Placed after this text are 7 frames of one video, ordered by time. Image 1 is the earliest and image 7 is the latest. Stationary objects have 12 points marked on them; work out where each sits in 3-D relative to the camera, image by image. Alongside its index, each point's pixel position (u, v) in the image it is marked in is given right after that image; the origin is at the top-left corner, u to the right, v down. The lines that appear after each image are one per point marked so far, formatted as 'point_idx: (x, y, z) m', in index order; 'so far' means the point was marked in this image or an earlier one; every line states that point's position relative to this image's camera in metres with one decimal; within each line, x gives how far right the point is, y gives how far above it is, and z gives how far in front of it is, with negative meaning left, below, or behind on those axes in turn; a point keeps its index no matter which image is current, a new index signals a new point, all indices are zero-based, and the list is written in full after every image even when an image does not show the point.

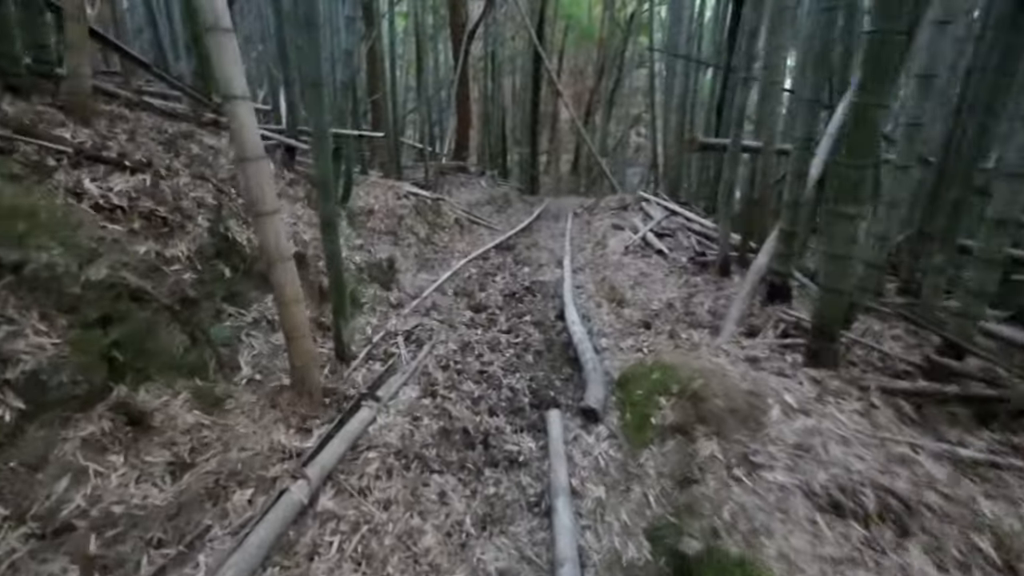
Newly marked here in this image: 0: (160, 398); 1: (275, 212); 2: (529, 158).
0: (-1.3, -0.4, +2.0) m
1: (-0.9, +0.3, +2.1) m
2: (+0.4, +2.9, +12.2) m
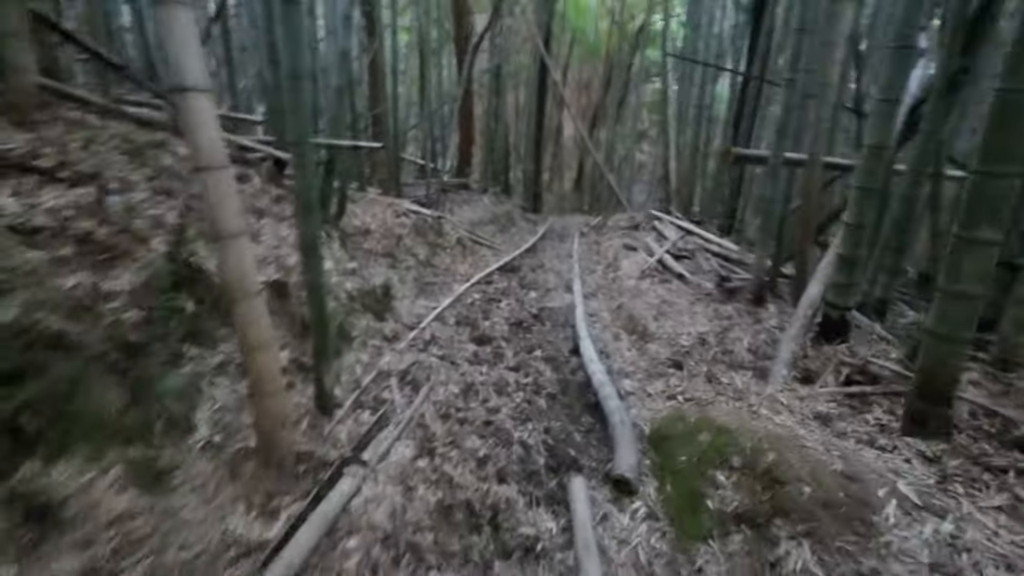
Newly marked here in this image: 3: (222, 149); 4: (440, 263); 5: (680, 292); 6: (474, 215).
0: (-1.2, -0.5, +1.6) m
1: (-0.8, +0.2, +1.6) m
2: (+0.5, +2.4, +11.8) m
3: (-0.9, +0.4, +1.6) m
4: (-0.7, +0.2, +5.7) m
5: (+1.4, 0.0, +4.6) m
6: (-0.6, +1.3, +9.4) m
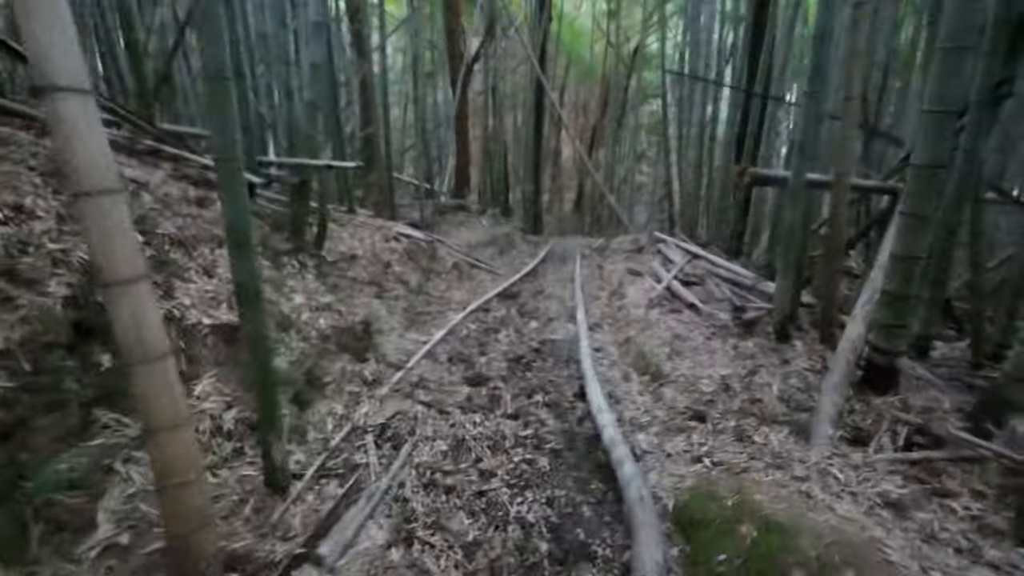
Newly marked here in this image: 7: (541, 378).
0: (-1.3, -0.7, +1.2) m
1: (-0.8, 0.0, +1.2) m
2: (+0.4, +1.9, +11.5) m
3: (-0.9, +0.3, +1.2) m
4: (-0.8, 0.0, +5.3) m
5: (+1.4, -0.3, +4.2) m
6: (-0.7, +0.8, +9.0) m
7: (+0.2, -0.6, +3.6) m
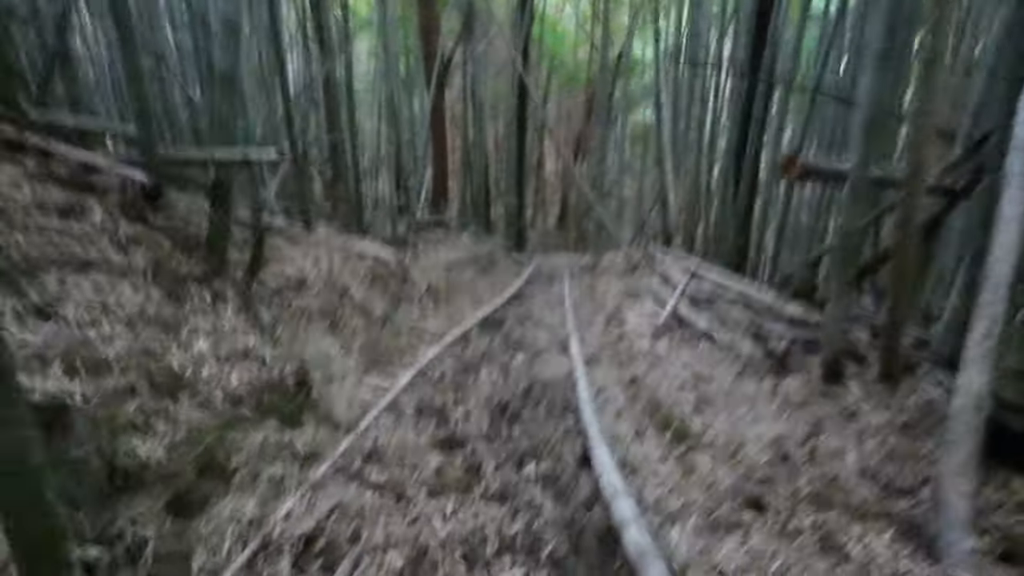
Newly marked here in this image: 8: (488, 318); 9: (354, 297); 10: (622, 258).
0: (-1.3, -0.8, +0.3) m
1: (-0.9, -0.1, +0.5) m
2: (+0.1, +1.5, +10.8) m
3: (-0.9, +0.2, +0.5) m
4: (-0.9, -0.3, +4.5) m
5: (+1.3, -0.4, +3.5) m
6: (-0.9, +0.5, +8.2) m
7: (+0.1, -0.8, +2.9) m
8: (-0.2, -0.3, +5.4) m
9: (-1.2, -0.1, +4.0) m
10: (+1.5, +0.4, +7.5) m
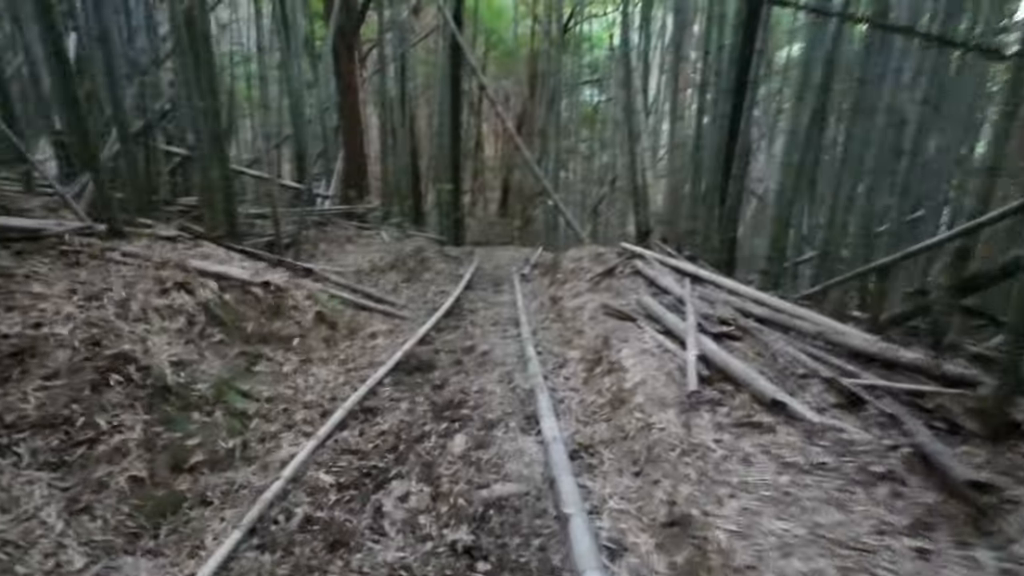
0: (-1.1, -1.1, -1.5) m
1: (-0.8, -0.4, -1.3) m
2: (-1.0, +1.5, +9.0) m
3: (-0.9, -0.2, -1.3) m
4: (-1.2, -0.5, +2.7) m
5: (+1.0, -0.6, +1.9) m
6: (-1.7, +0.3, +6.4) m
7: (0.0, -1.0, +1.2) m
8: (-0.7, -0.5, +3.6) m
9: (-1.5, -0.3, +2.2) m
10: (+0.8, +0.3, +5.9) m
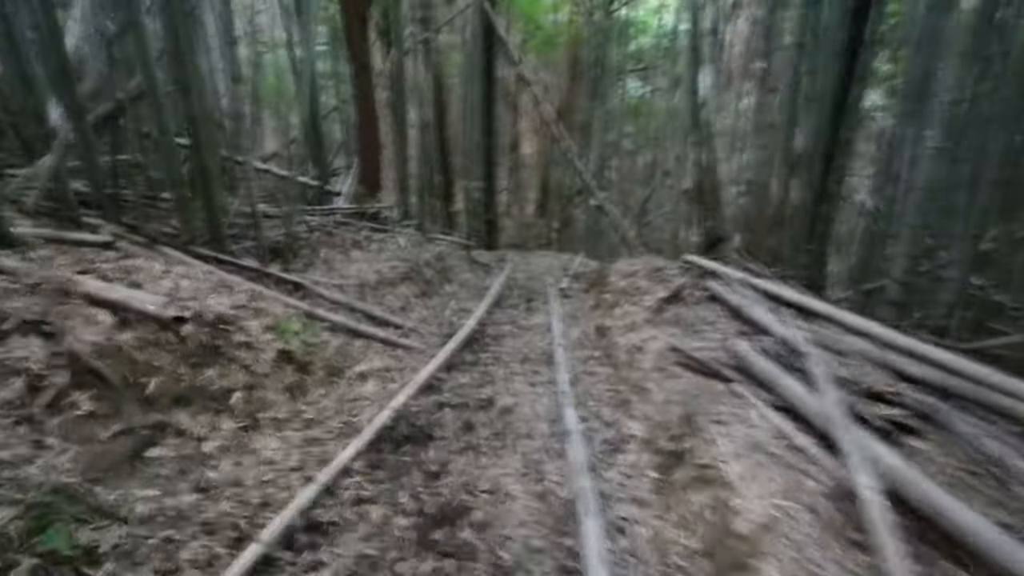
0: (-1.4, -1.3, -2.5) m
1: (-1.0, -0.6, -2.4) m
2: (-0.4, +1.3, +7.9) m
3: (-1.0, -0.3, -2.4) m
4: (-1.2, -0.7, +1.6) m
5: (+1.1, -0.8, +0.7) m
6: (-1.3, +0.2, +5.4) m
7: (-0.1, -1.2, +0.1) m
8: (-0.5, -0.7, +2.5) m
9: (-1.4, -0.5, +1.2) m
10: (+1.1, +0.1, +4.7) m
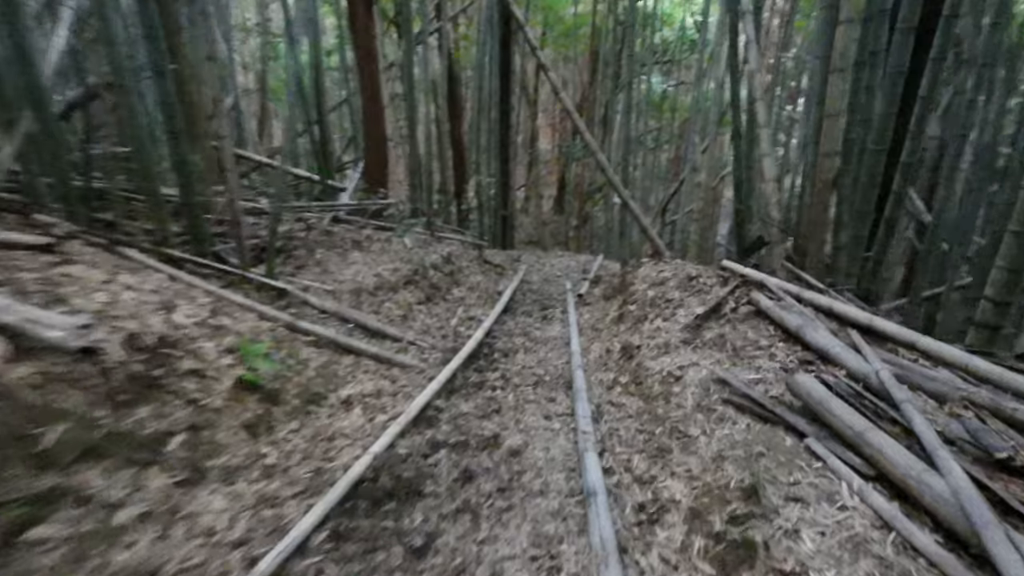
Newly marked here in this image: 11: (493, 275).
0: (-1.5, -1.4, -3.0) m
1: (-1.1, -0.7, -2.9) m
2: (-0.2, +1.3, +7.4) m
3: (-1.2, -0.4, -2.9) m
4: (-1.2, -0.7, +1.1) m
5: (+1.0, -0.9, +0.1) m
6: (-1.2, +0.2, +4.8) m
7: (-0.1, -1.3, -0.5) m
8: (-0.5, -0.8, +2.0) m
9: (-1.4, -0.5, +0.7) m
10: (+1.2, +0.1, +4.1) m
11: (-0.2, +0.1, +5.9) m
